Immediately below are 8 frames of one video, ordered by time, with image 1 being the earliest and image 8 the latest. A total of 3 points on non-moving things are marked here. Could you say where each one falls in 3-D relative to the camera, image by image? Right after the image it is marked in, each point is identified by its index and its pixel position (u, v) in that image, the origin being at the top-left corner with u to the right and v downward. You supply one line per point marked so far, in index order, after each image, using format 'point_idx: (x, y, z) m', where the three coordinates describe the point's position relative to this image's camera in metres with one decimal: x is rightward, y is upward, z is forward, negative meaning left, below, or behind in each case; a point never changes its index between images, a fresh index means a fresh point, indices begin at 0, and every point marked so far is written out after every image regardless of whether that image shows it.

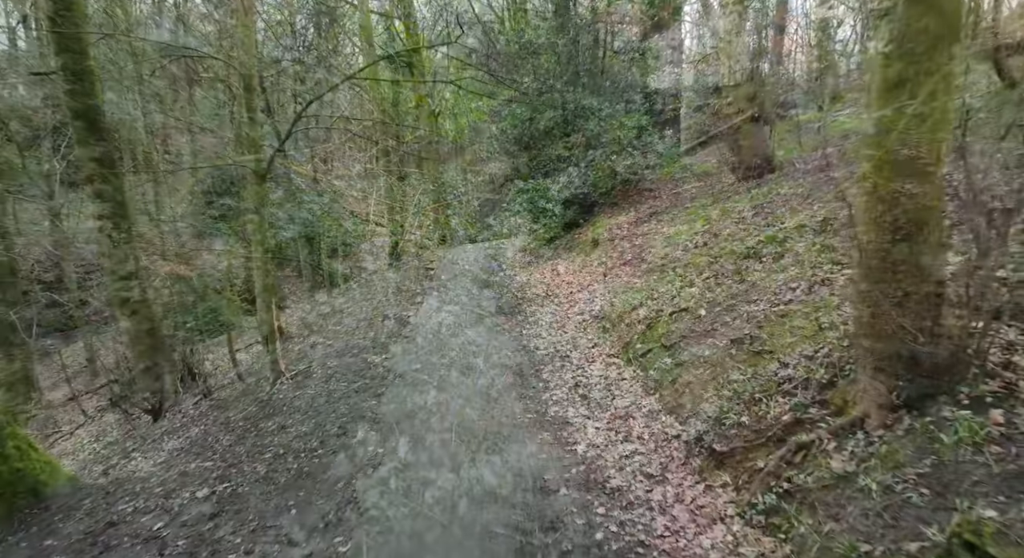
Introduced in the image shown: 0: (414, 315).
0: (-2.1, -0.8, +10.7) m
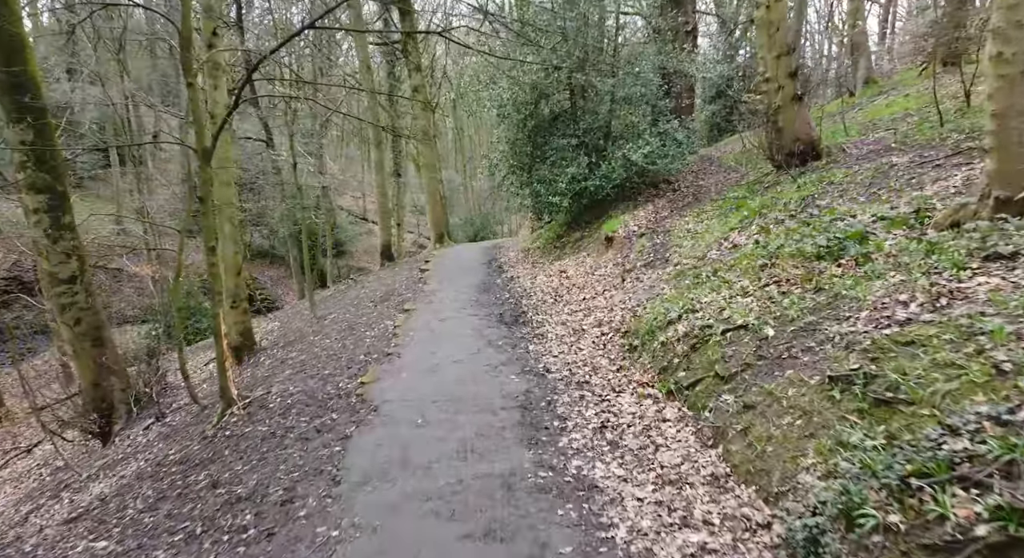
0: (-2.0, -0.9, +9.2) m
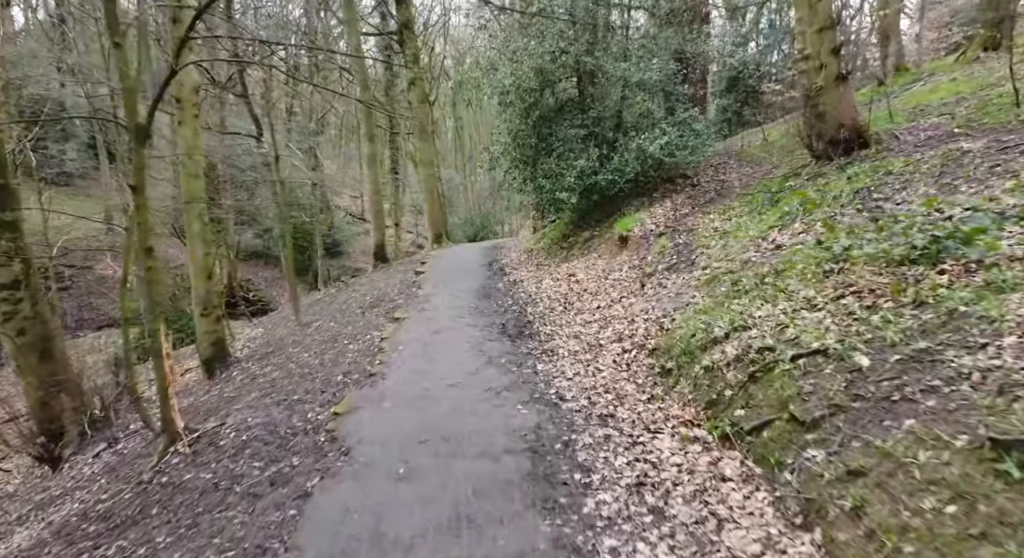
0: (-2.0, -1.0, +8.0) m
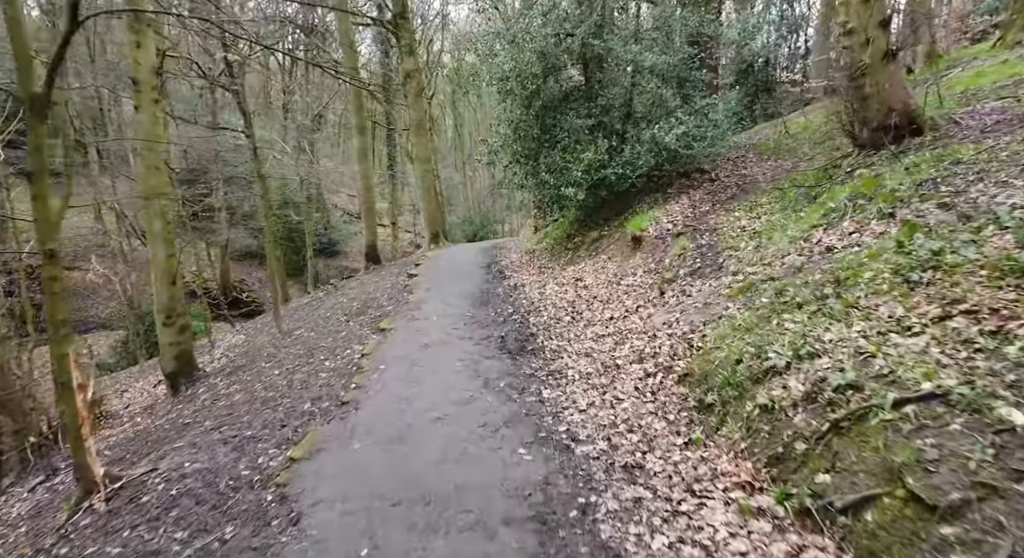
0: (-2.0, -1.1, +6.9) m
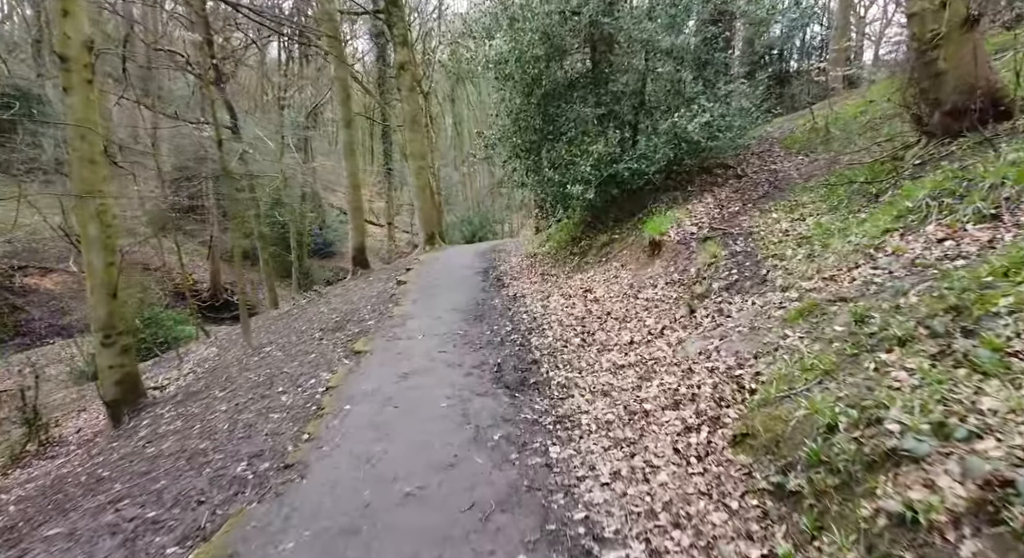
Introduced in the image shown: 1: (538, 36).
0: (-2.0, -1.3, +5.6) m
1: (+0.5, +5.1, +10.3) m
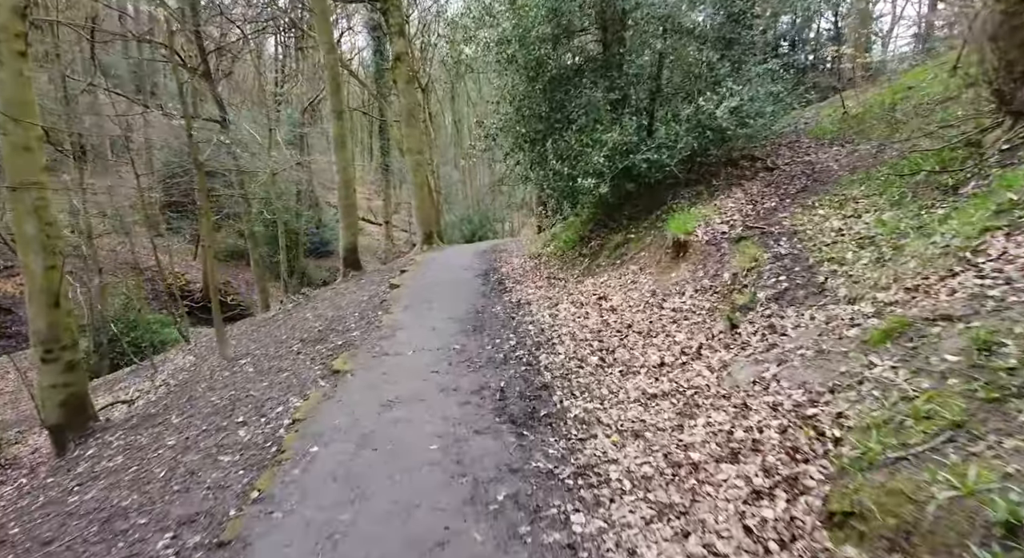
0: (-1.9, -1.3, +4.6) m
1: (+0.6, +5.0, +9.3) m
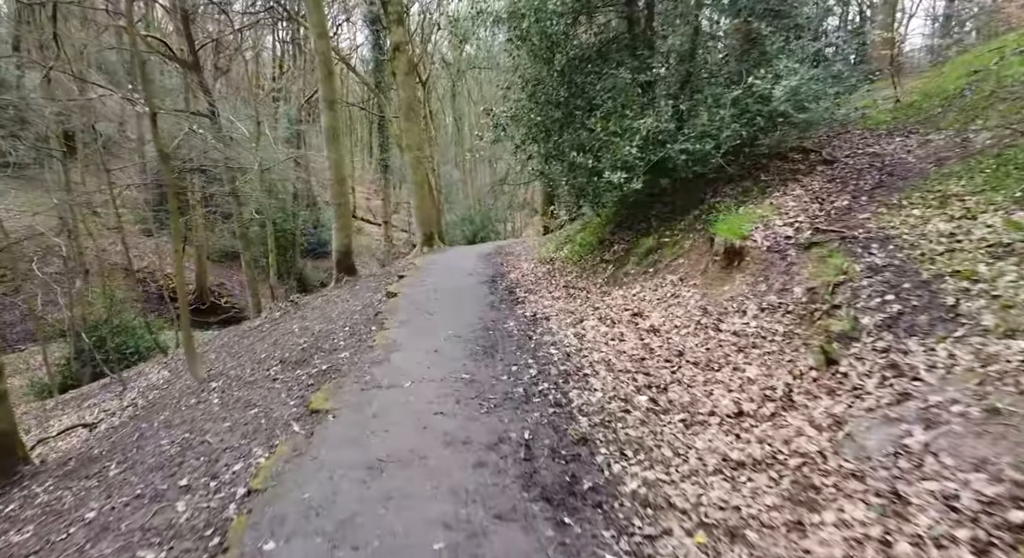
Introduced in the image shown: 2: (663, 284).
0: (-1.7, -1.5, +3.4) m
1: (+0.8, +4.8, +8.0) m
2: (+2.1, -0.1, +6.8) m
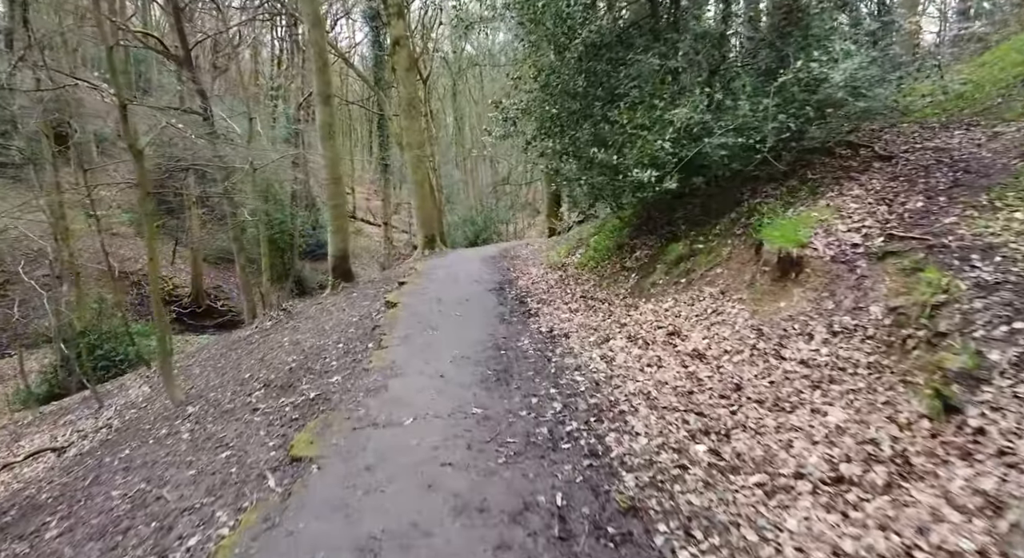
0: (-1.5, -1.7, +2.5) m
1: (+1.0, +4.7, +7.2) m
2: (+2.3, -0.2, +6.0) m
